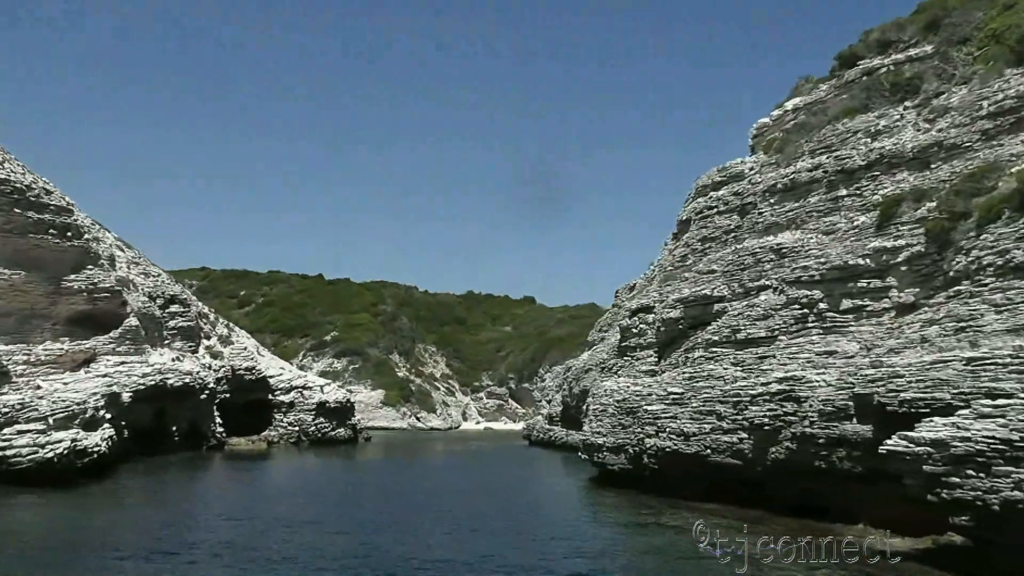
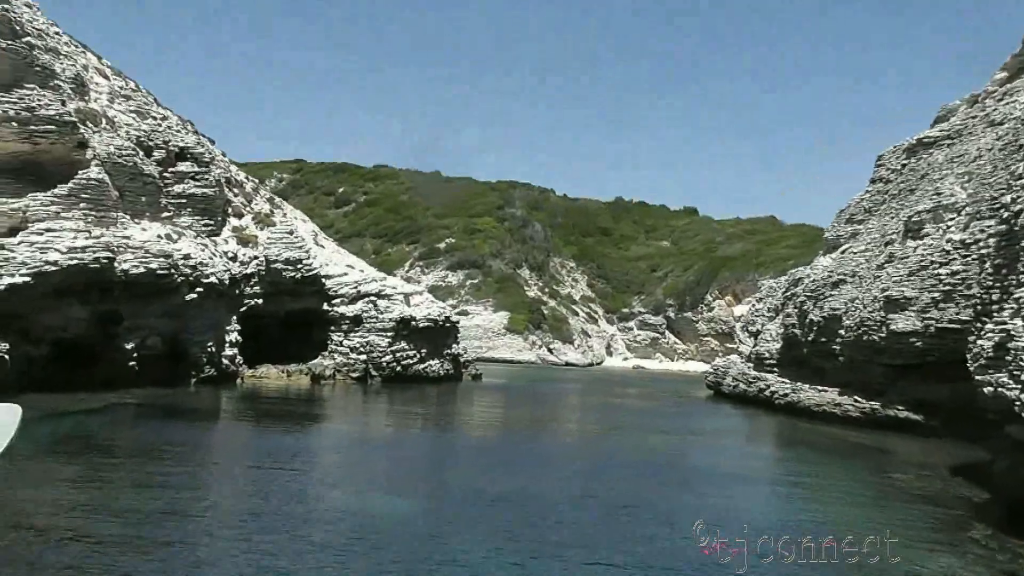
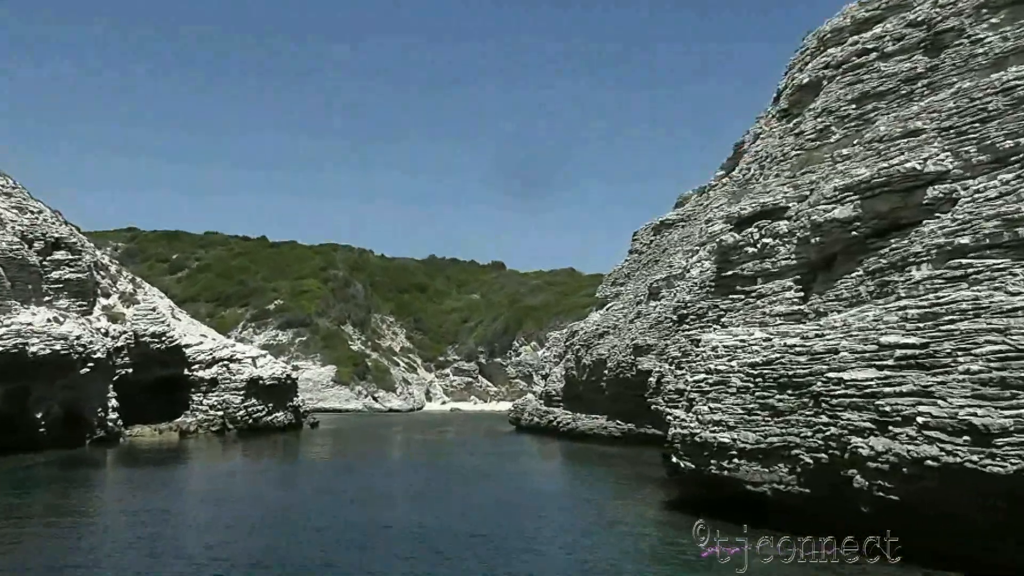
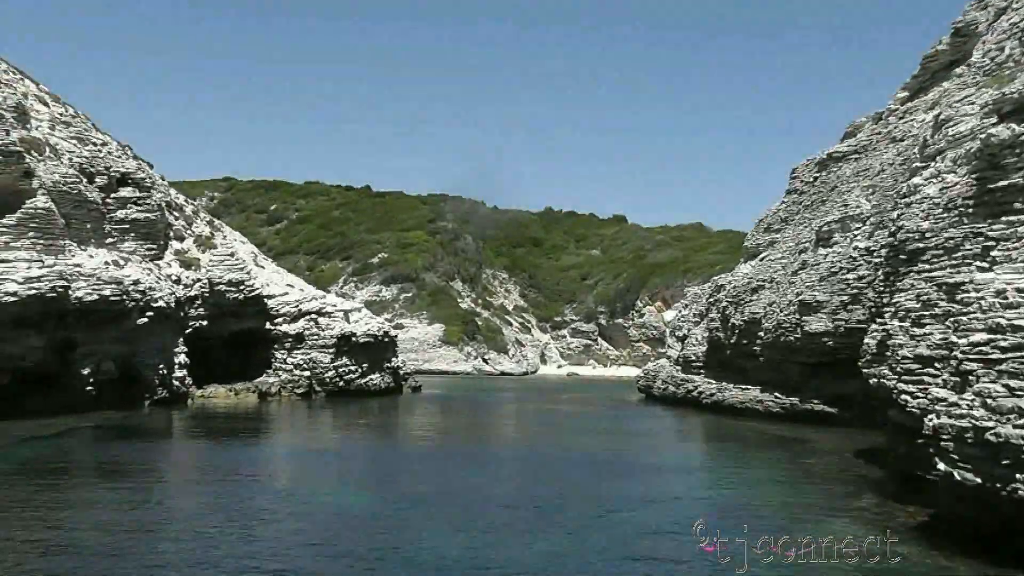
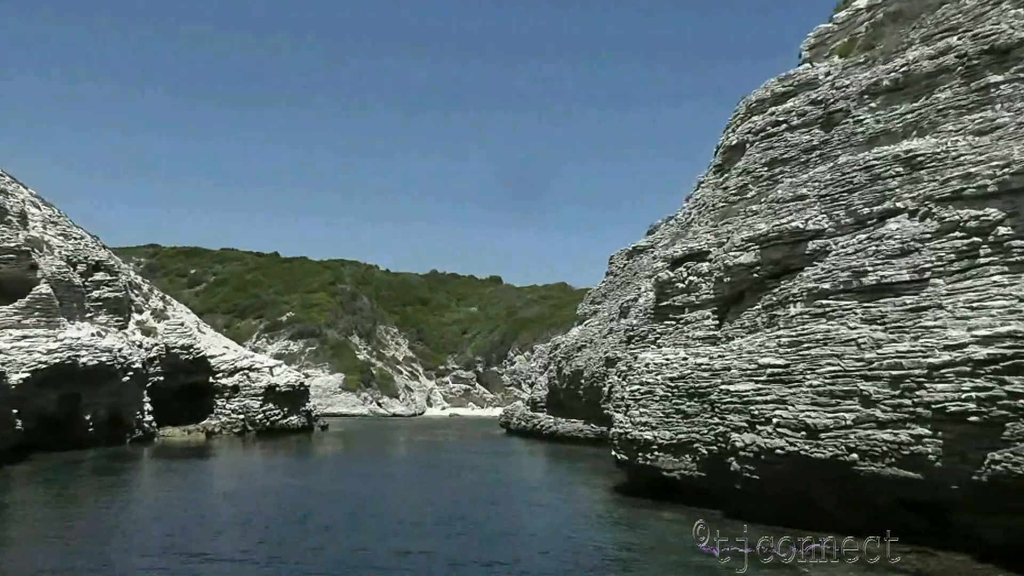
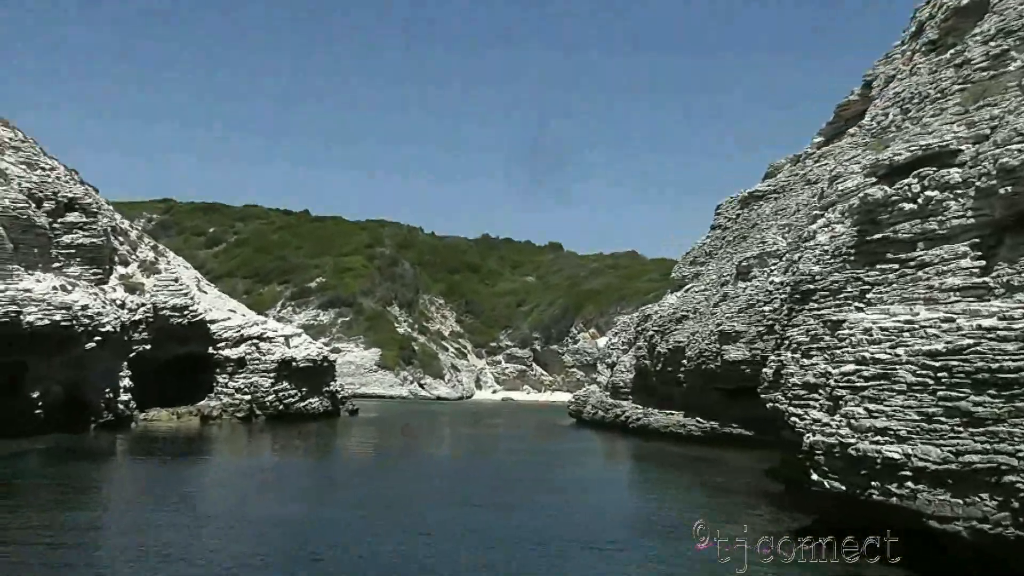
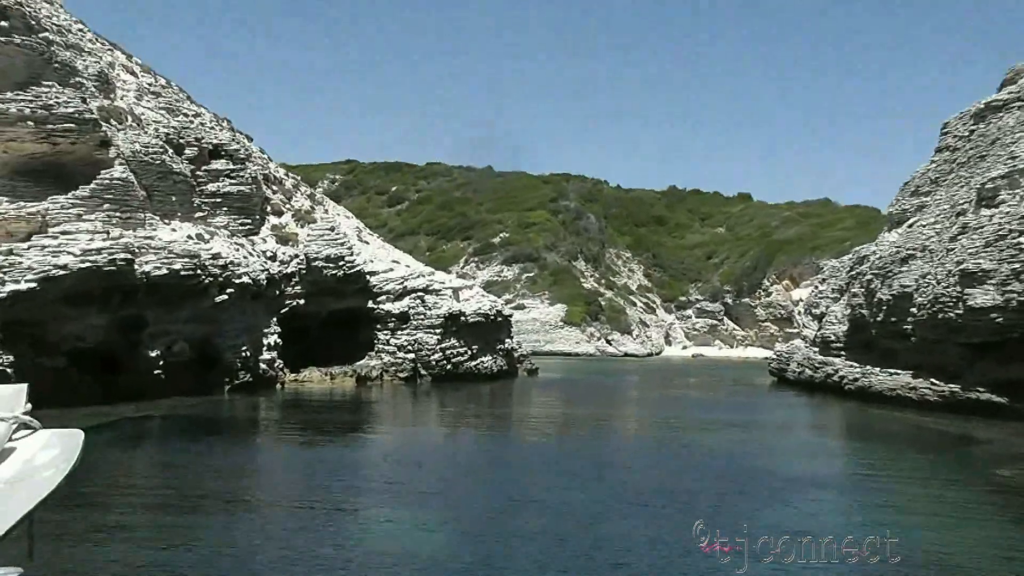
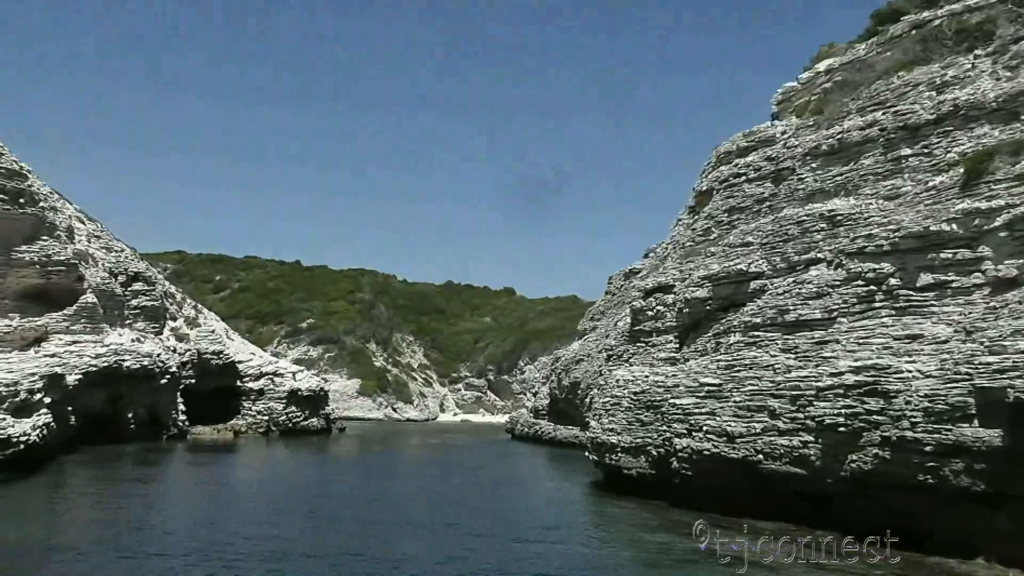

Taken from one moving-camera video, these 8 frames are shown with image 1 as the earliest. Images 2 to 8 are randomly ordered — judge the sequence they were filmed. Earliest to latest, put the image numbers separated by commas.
8, 5, 3, 6, 4, 2, 7
